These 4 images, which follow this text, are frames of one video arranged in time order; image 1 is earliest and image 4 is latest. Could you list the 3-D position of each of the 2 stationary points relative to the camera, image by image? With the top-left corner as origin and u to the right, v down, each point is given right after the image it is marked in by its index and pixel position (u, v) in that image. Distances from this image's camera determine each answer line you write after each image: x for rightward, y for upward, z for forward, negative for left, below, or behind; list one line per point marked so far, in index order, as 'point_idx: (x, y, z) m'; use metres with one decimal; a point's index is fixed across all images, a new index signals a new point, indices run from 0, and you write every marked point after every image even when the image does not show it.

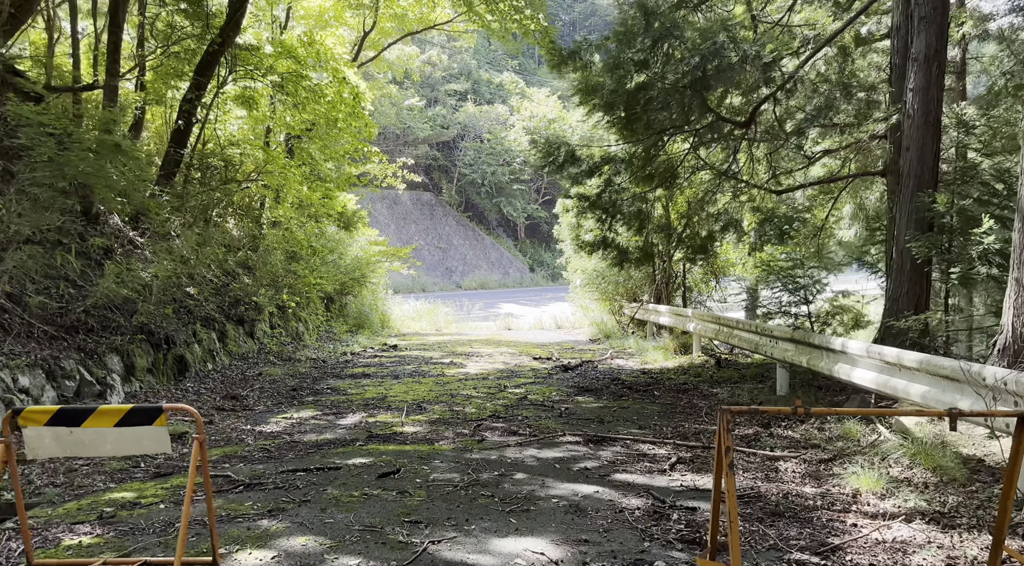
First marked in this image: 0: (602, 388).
0: (+0.9, -1.1, +9.4) m
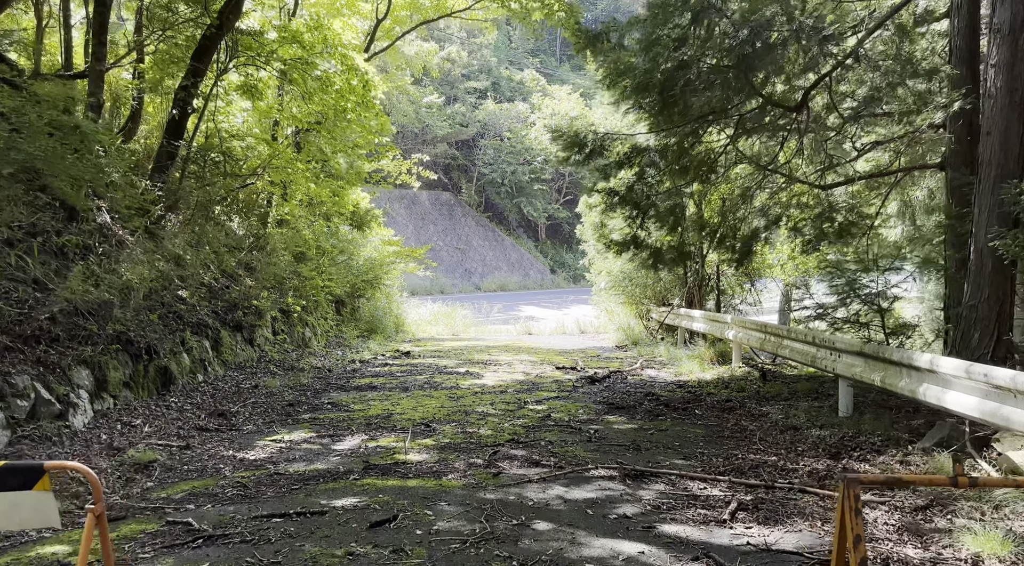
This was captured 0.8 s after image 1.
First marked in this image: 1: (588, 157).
0: (+1.1, -1.1, +8.3) m
1: (+0.9, +1.5, +10.9) m
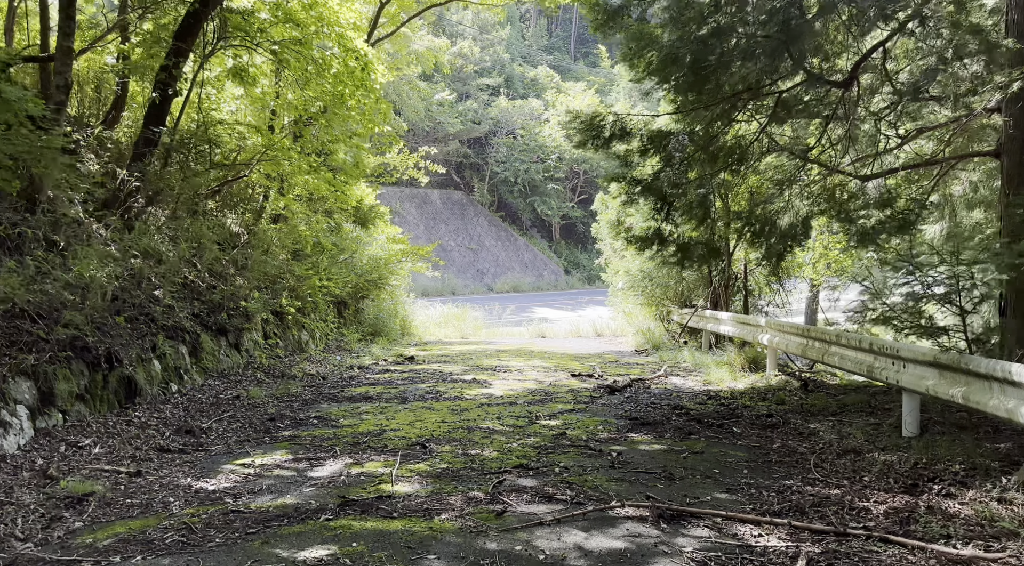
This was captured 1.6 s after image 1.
0: (+1.2, -1.1, +7.3) m
1: (+1.0, +1.5, +9.9) m
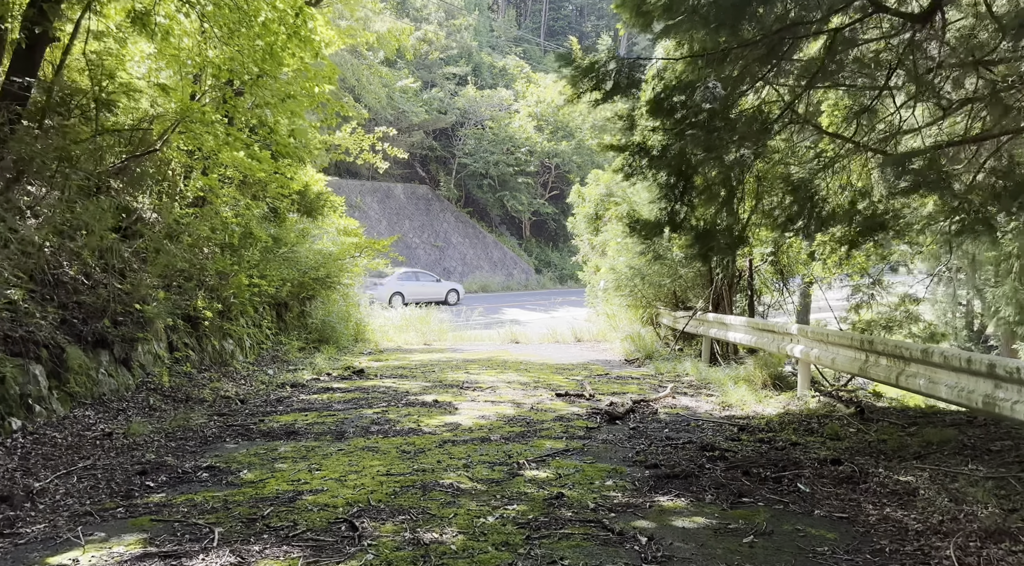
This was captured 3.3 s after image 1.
0: (+1.0, -1.1, +5.3) m
1: (+0.8, +1.5, +7.8) m
